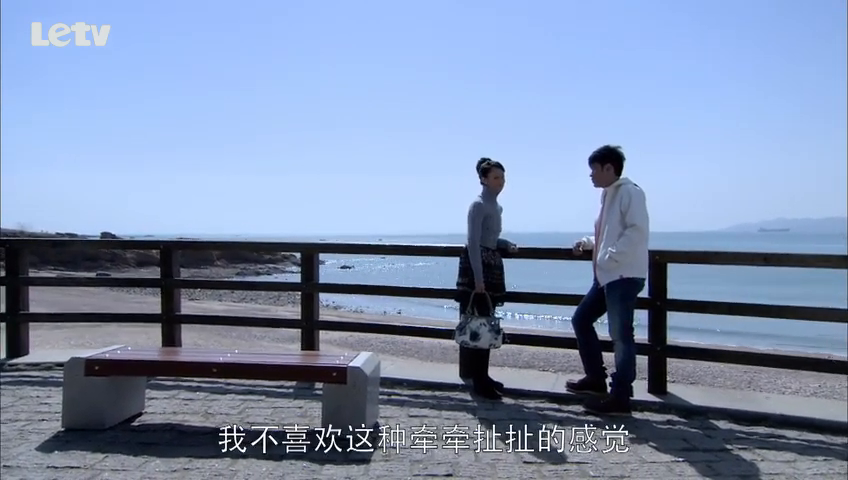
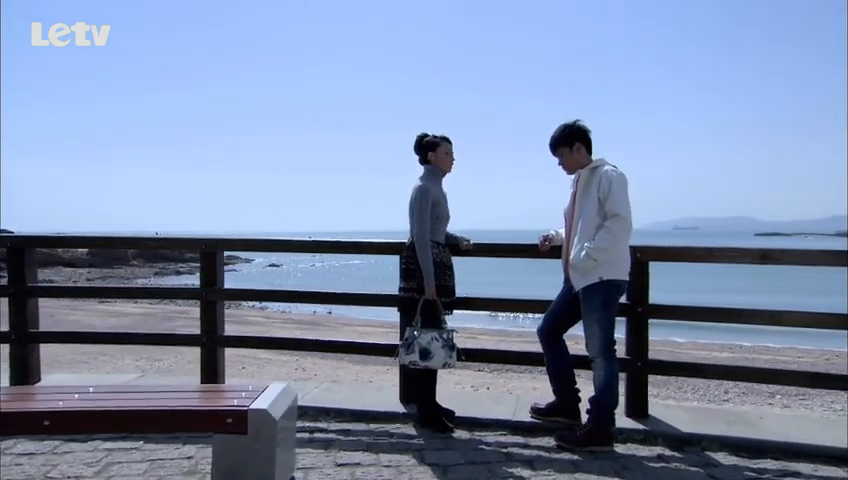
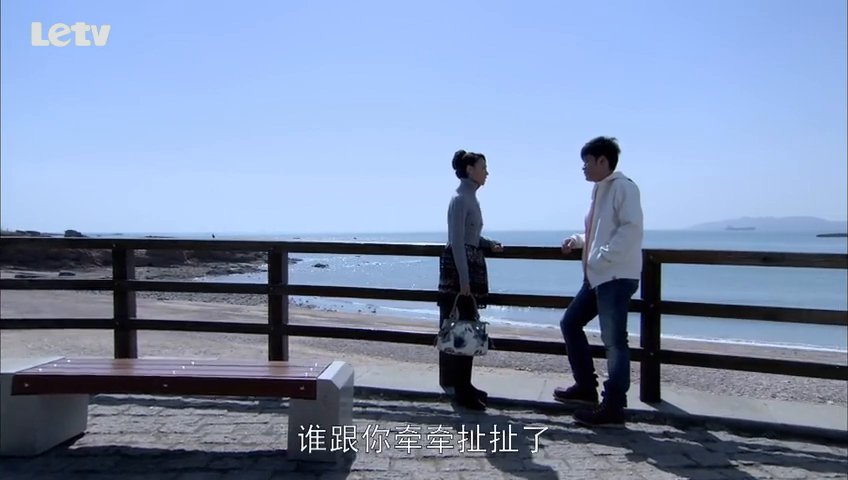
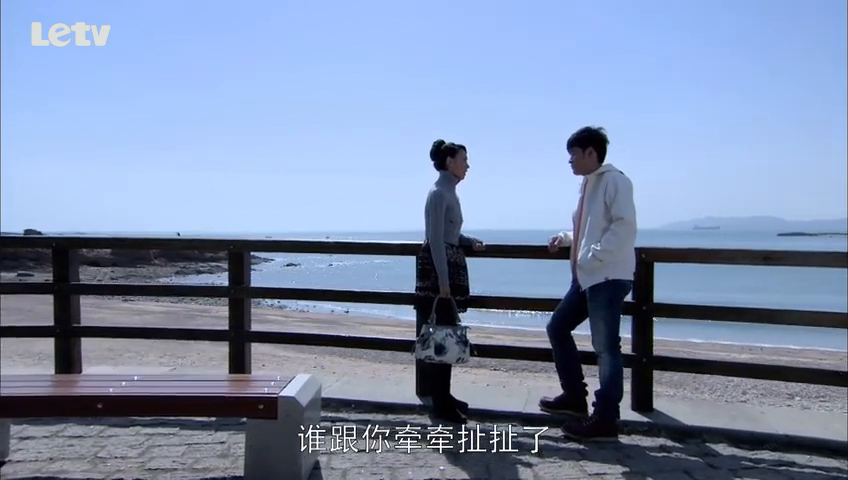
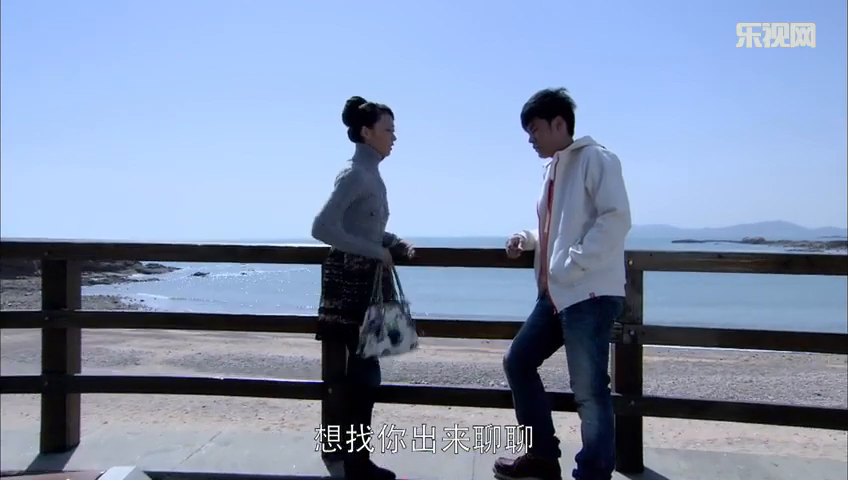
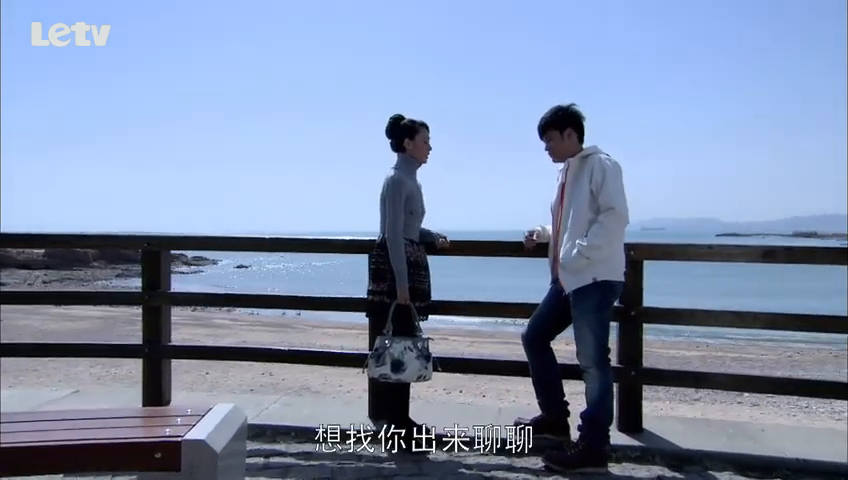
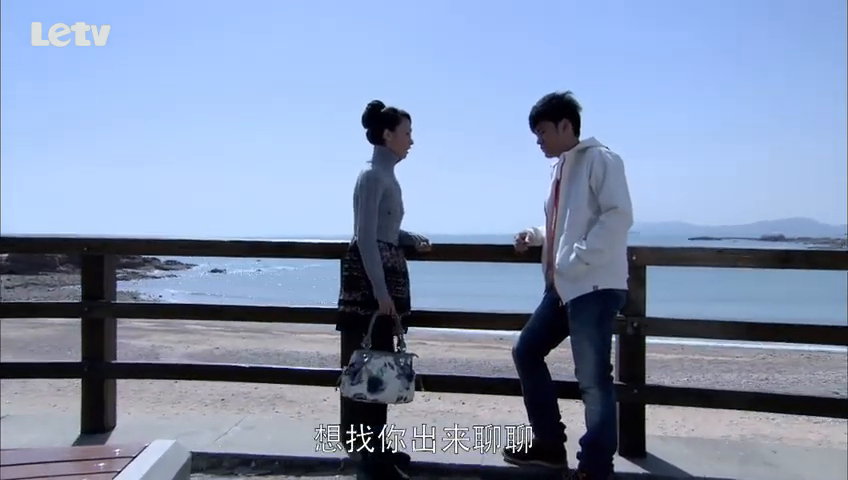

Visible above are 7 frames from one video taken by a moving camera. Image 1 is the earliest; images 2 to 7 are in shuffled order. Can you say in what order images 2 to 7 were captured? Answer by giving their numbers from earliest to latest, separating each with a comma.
3, 4, 2, 6, 7, 5
